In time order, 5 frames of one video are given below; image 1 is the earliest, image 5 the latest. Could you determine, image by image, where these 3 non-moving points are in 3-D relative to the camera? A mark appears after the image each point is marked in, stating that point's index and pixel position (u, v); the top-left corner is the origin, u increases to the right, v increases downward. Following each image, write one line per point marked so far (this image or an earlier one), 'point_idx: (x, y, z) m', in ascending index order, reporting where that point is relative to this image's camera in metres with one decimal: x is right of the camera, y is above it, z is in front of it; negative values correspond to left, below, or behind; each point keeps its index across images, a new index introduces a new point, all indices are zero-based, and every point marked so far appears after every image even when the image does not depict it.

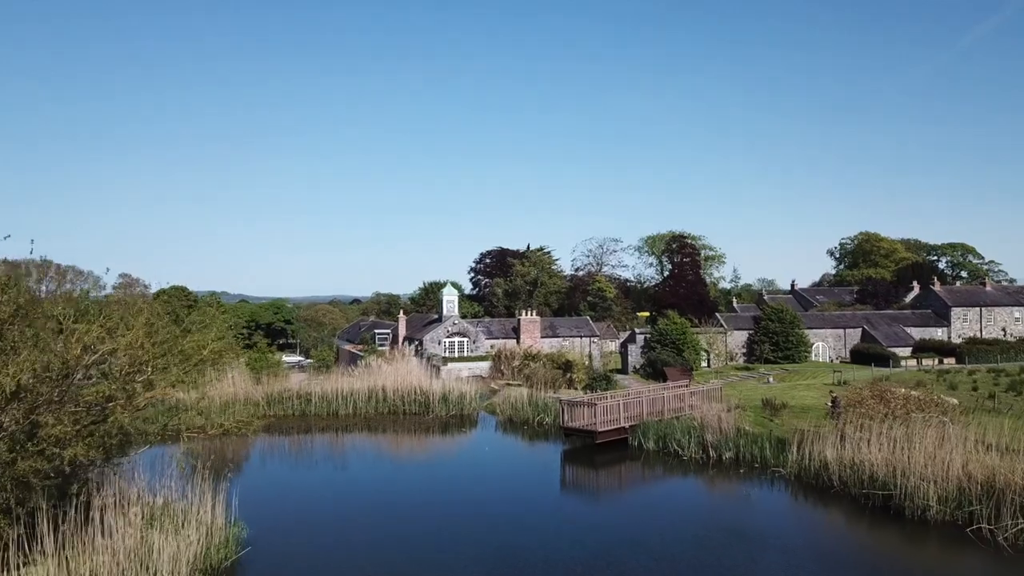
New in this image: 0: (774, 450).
0: (+6.9, -4.3, +18.4) m
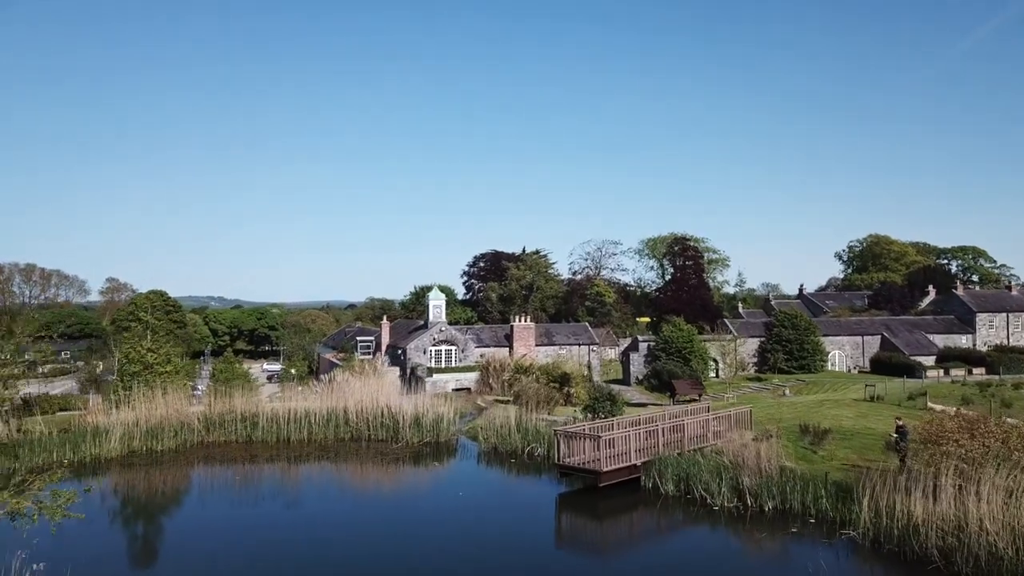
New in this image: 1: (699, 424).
0: (+6.5, -4.3, +14.1) m
1: (+5.0, -3.6, +18.7) m
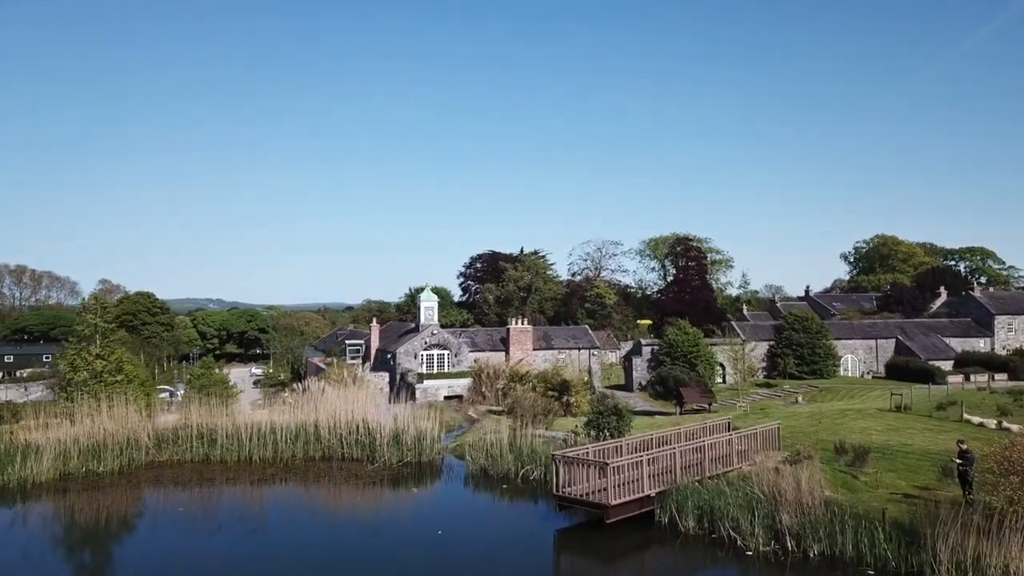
0: (+6.3, -4.2, +11.4) m
1: (+4.8, -3.6, +16.0) m
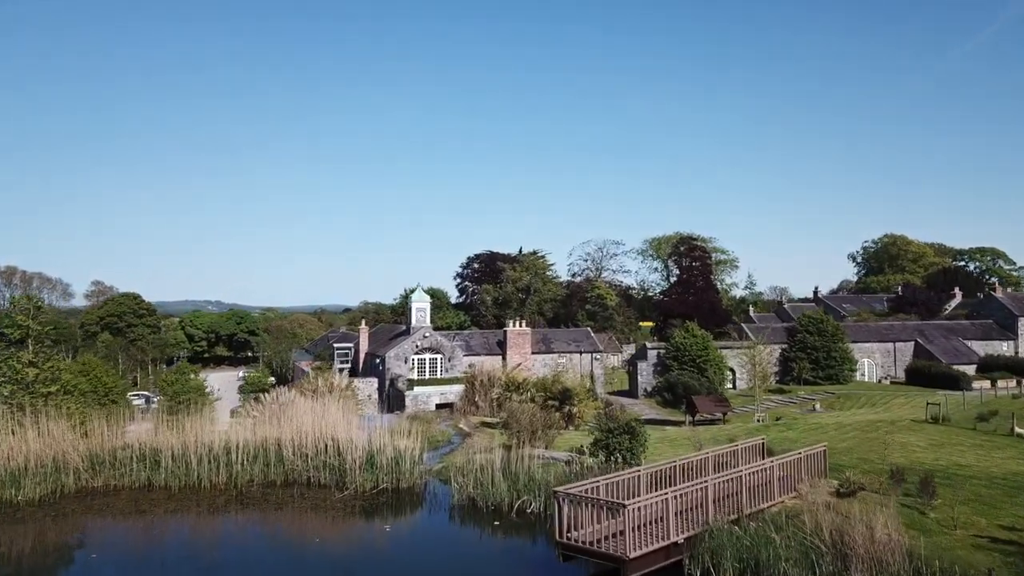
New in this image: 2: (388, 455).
0: (+6.2, -4.1, +8.6) m
1: (+4.7, -3.5, +13.2) m
2: (-3.1, -4.2, +17.8) m
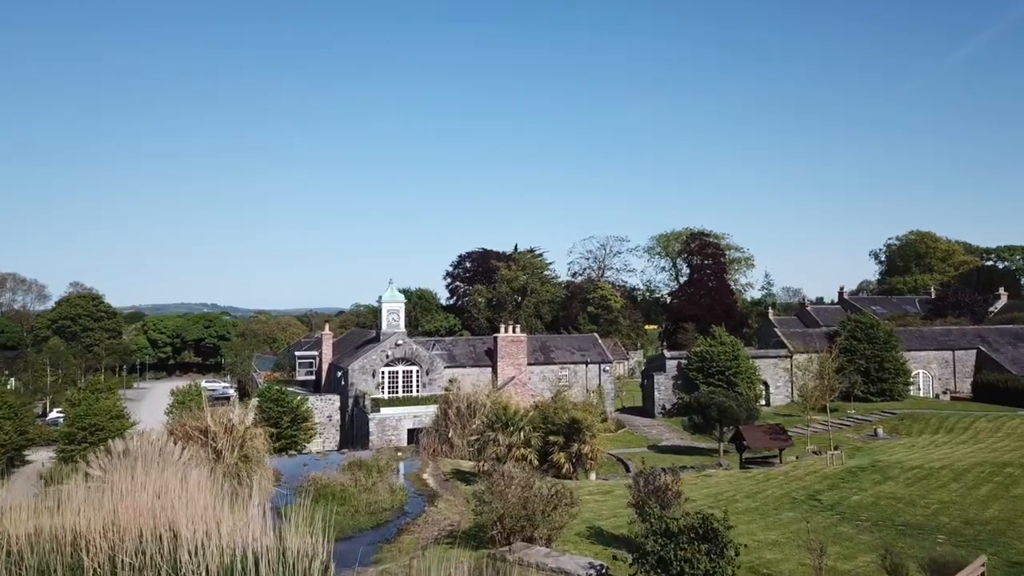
0: (+5.9, -3.8, +1.0) m
1: (+4.4, -3.2, +5.6) m
2: (-3.4, -4.0, +10.2) m
